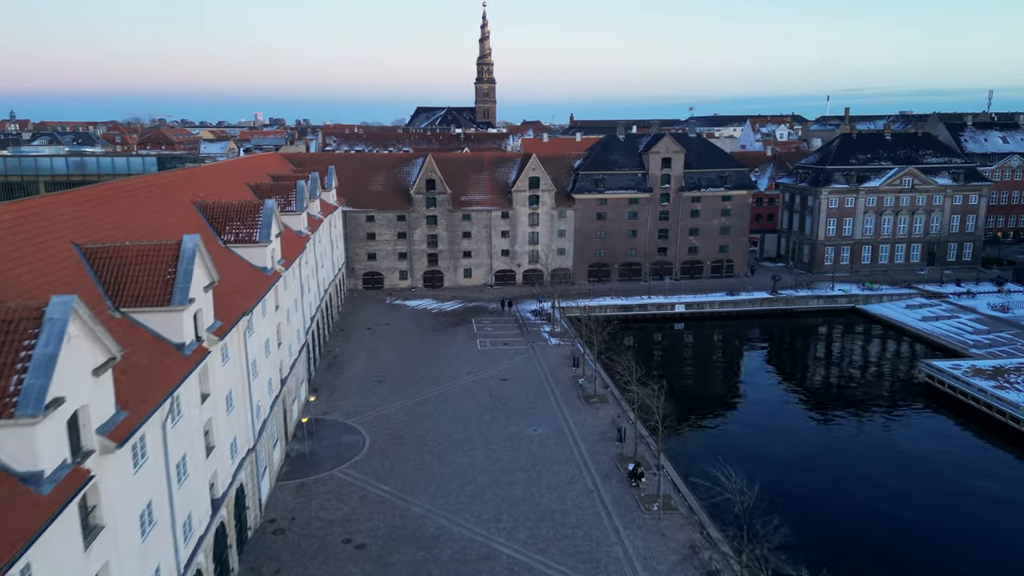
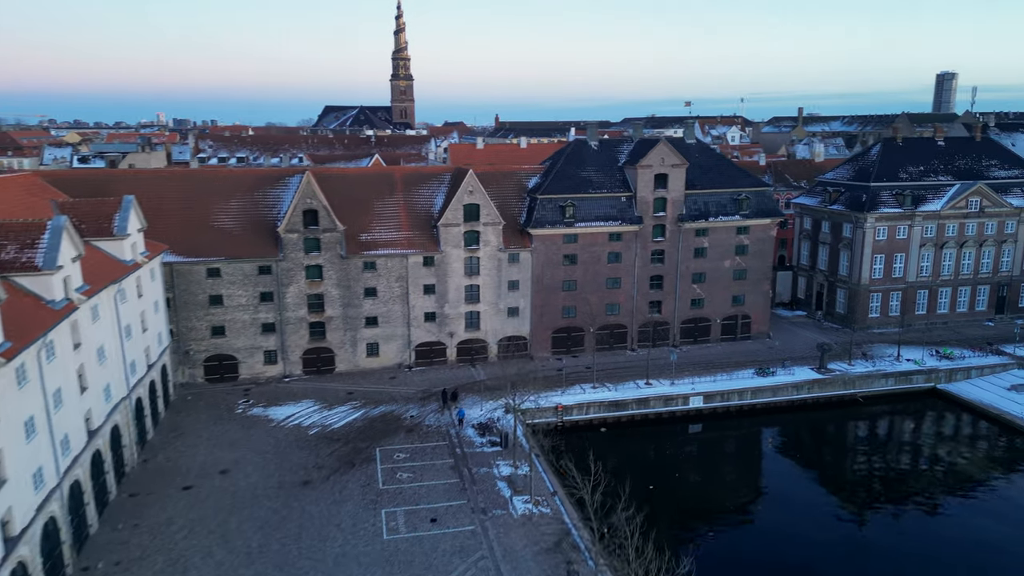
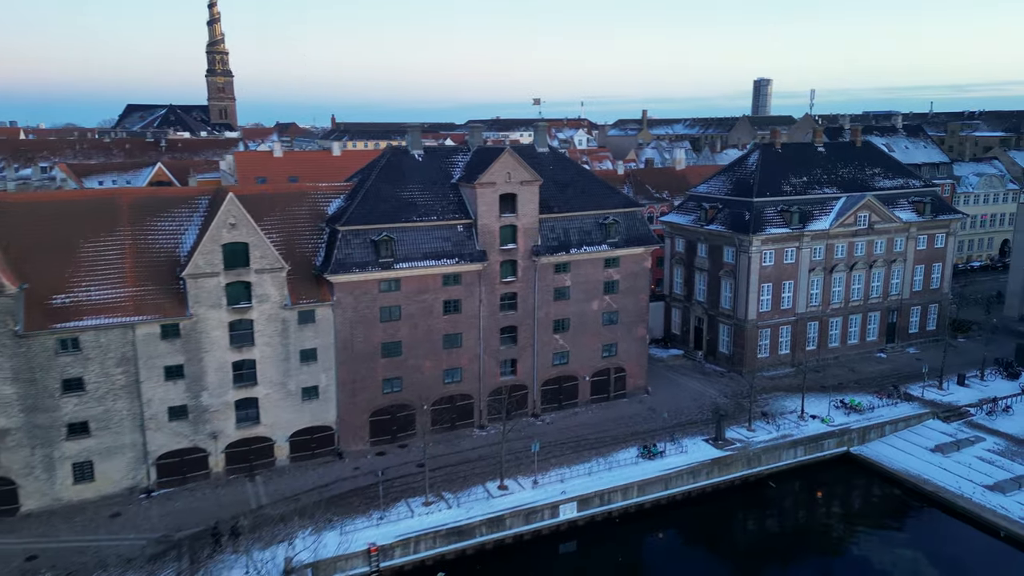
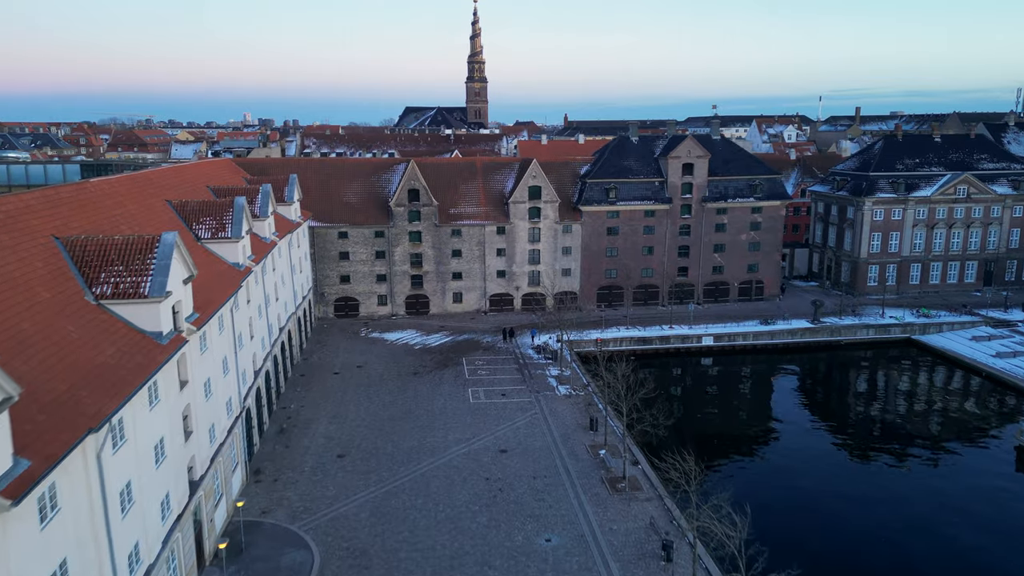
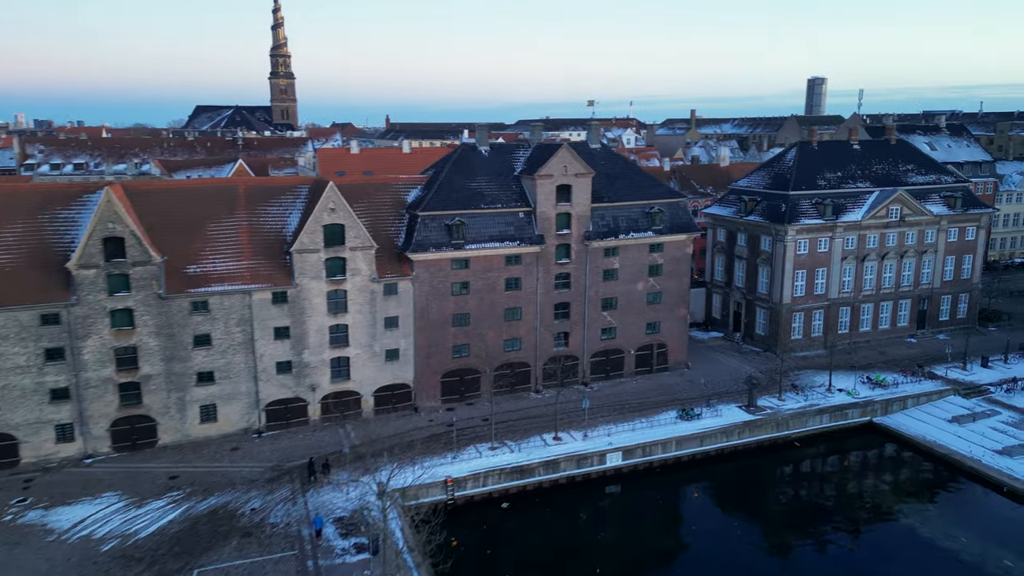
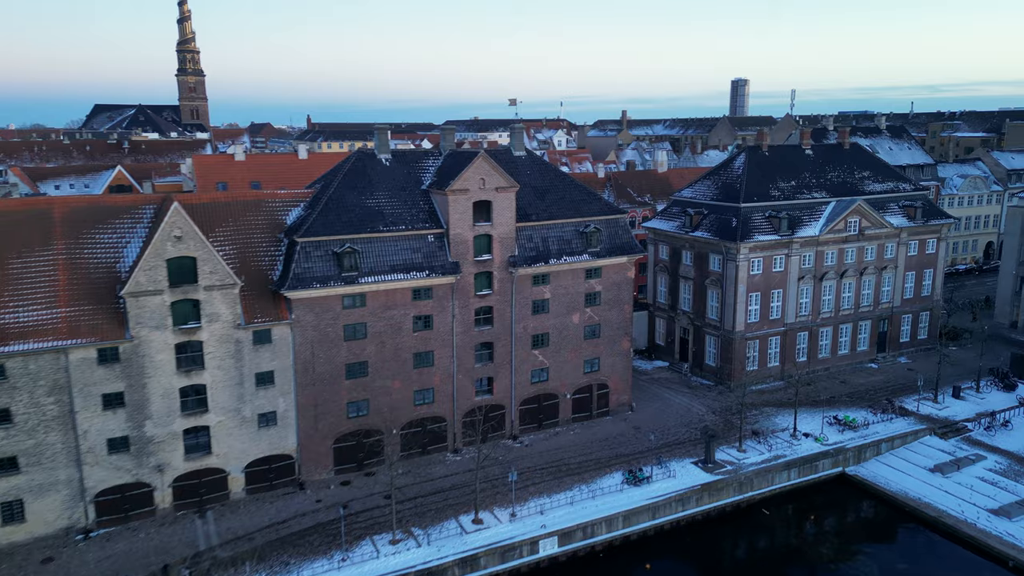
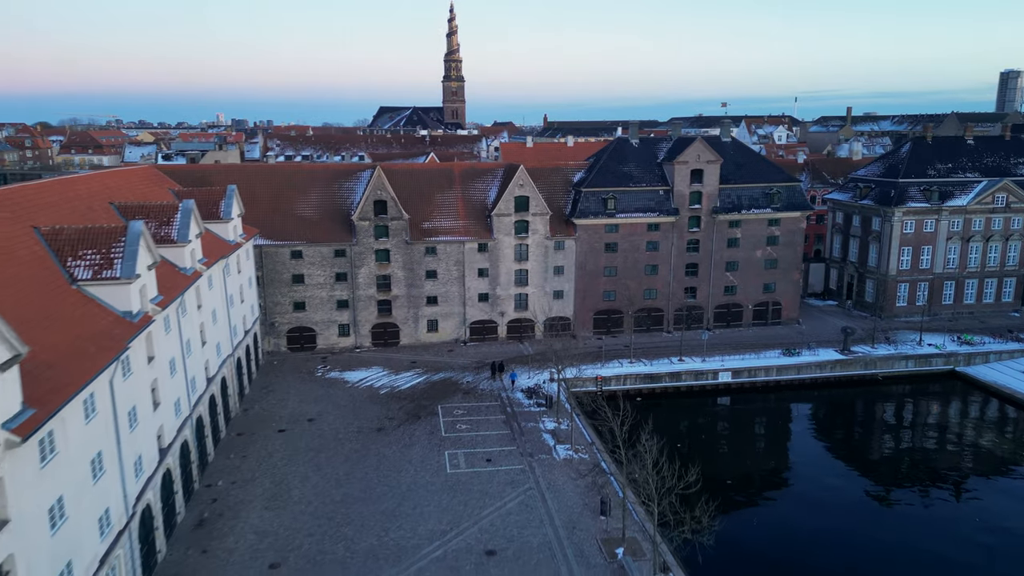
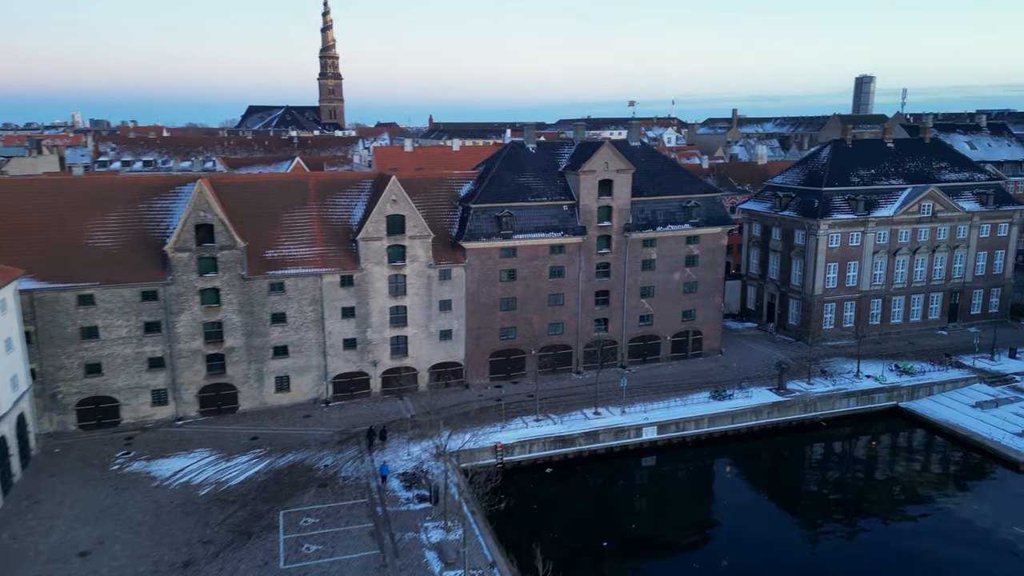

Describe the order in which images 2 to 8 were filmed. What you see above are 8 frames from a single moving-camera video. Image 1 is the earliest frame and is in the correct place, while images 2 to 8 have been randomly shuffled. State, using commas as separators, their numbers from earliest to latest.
4, 7, 2, 8, 5, 3, 6
